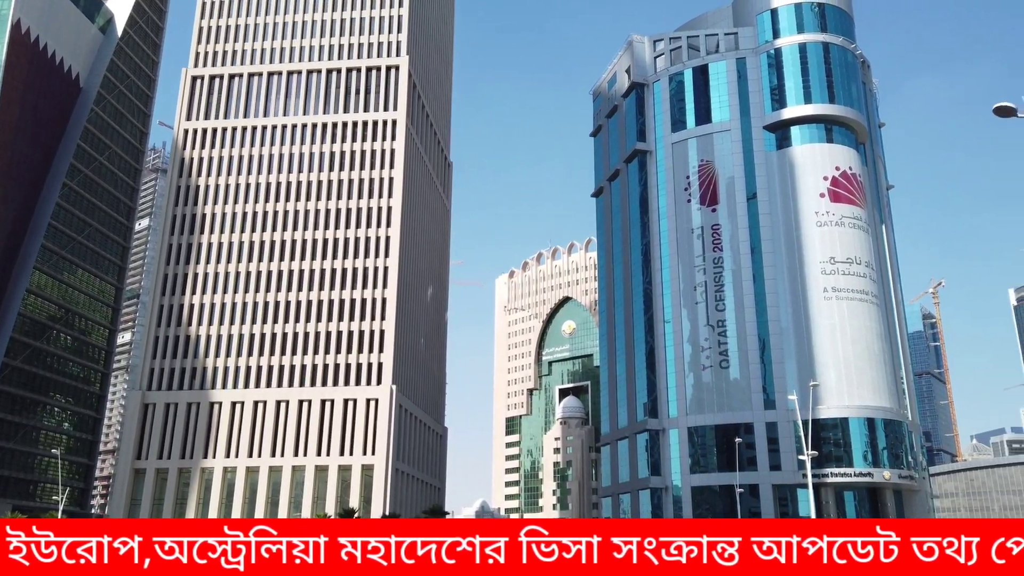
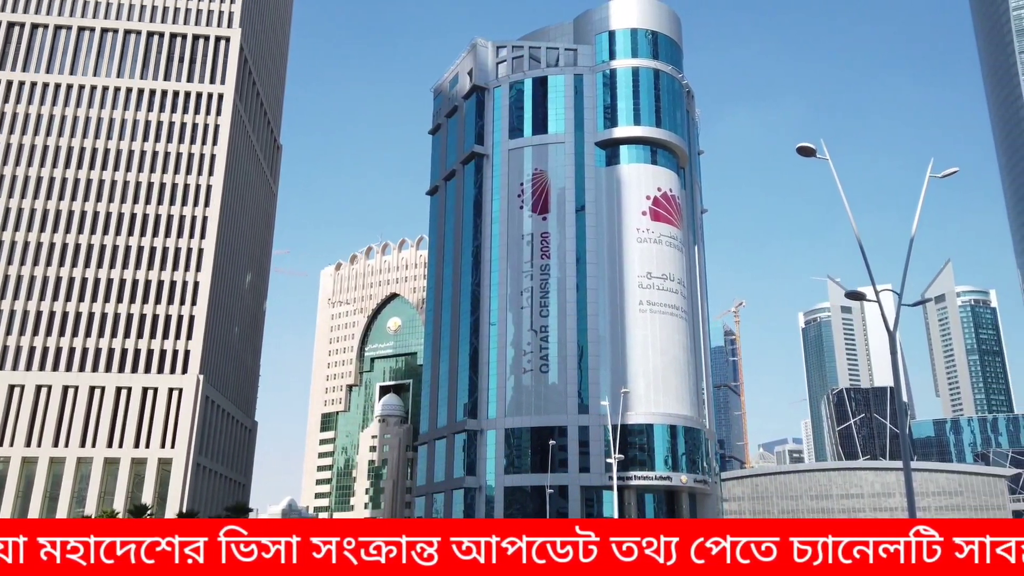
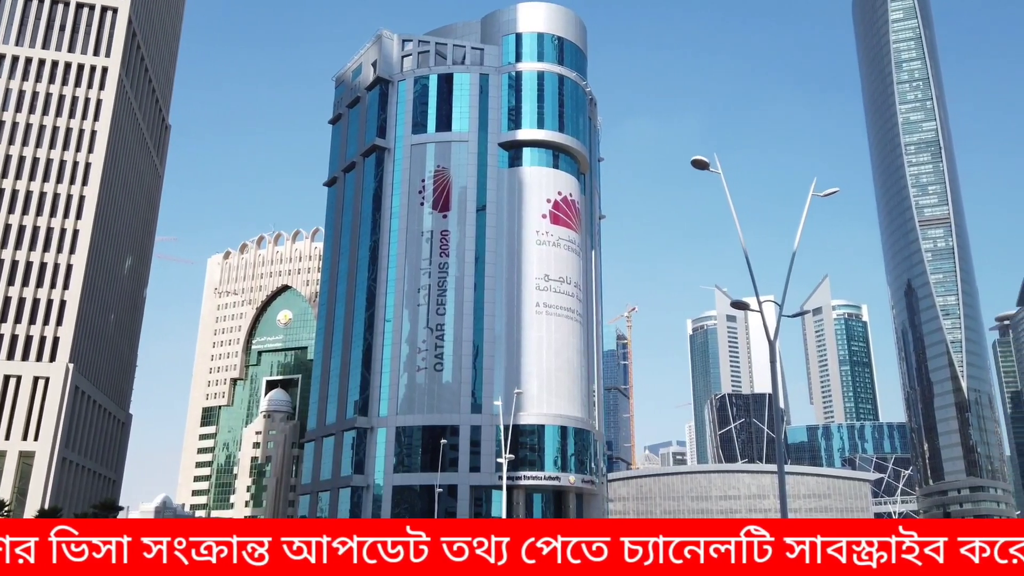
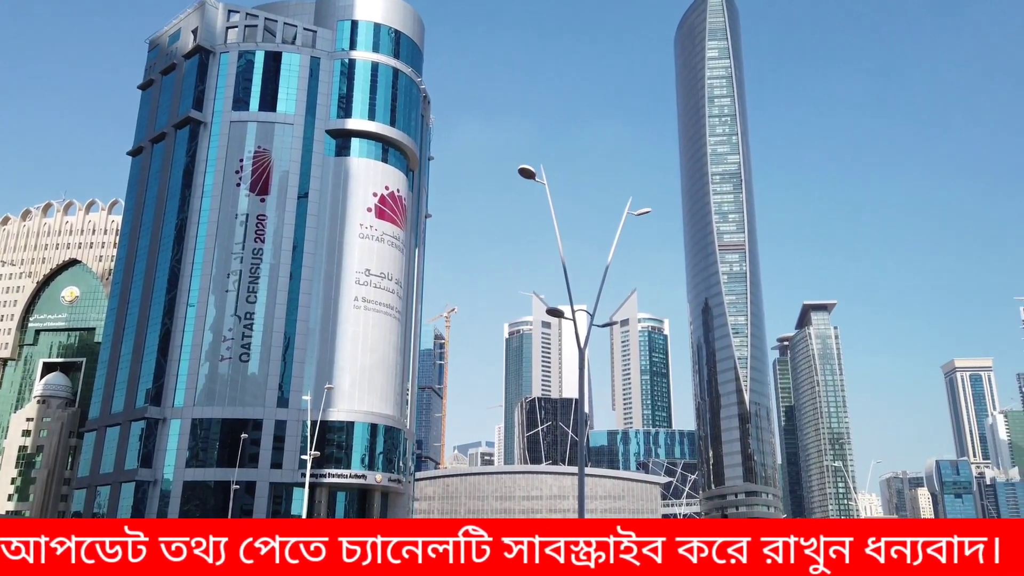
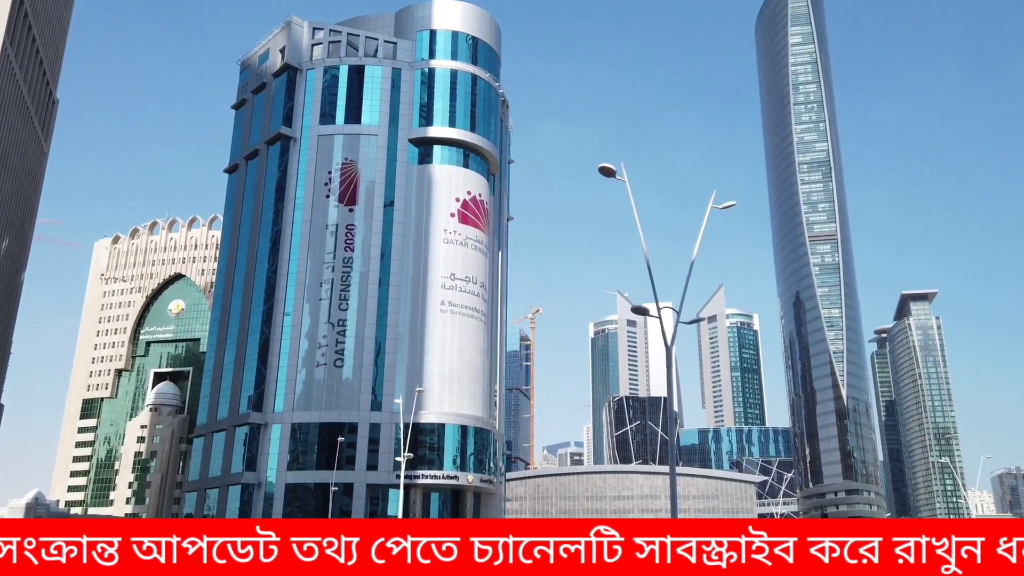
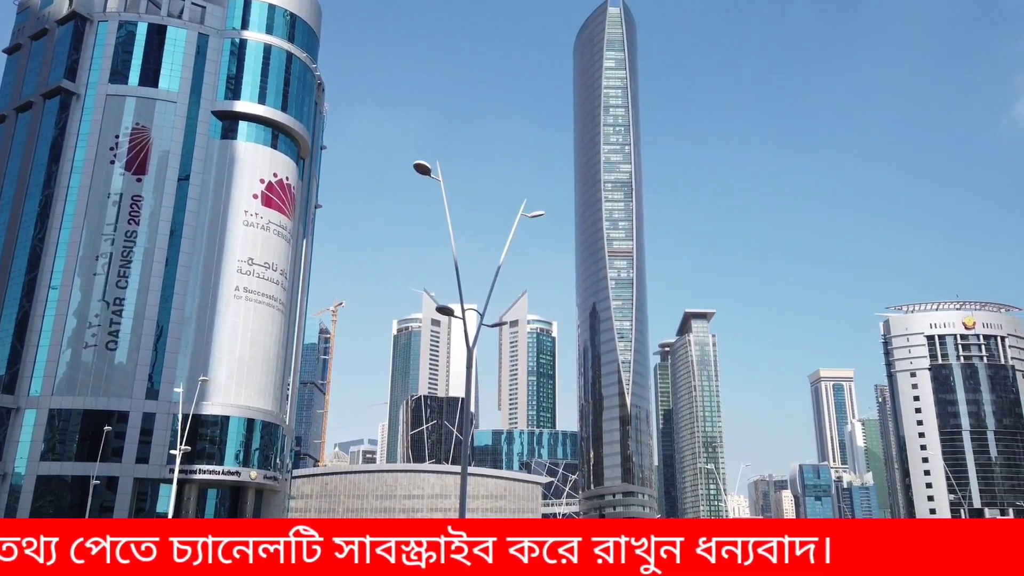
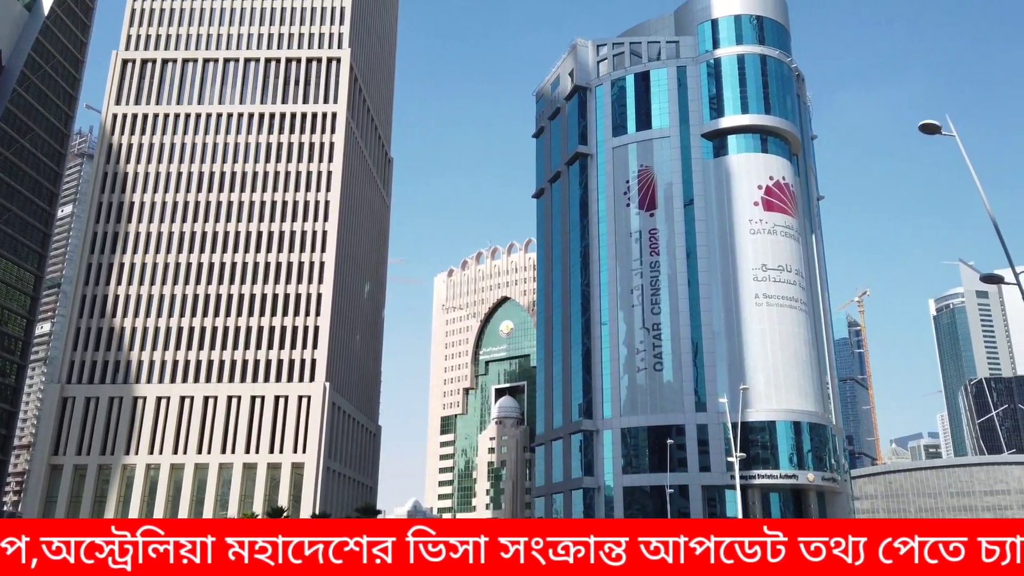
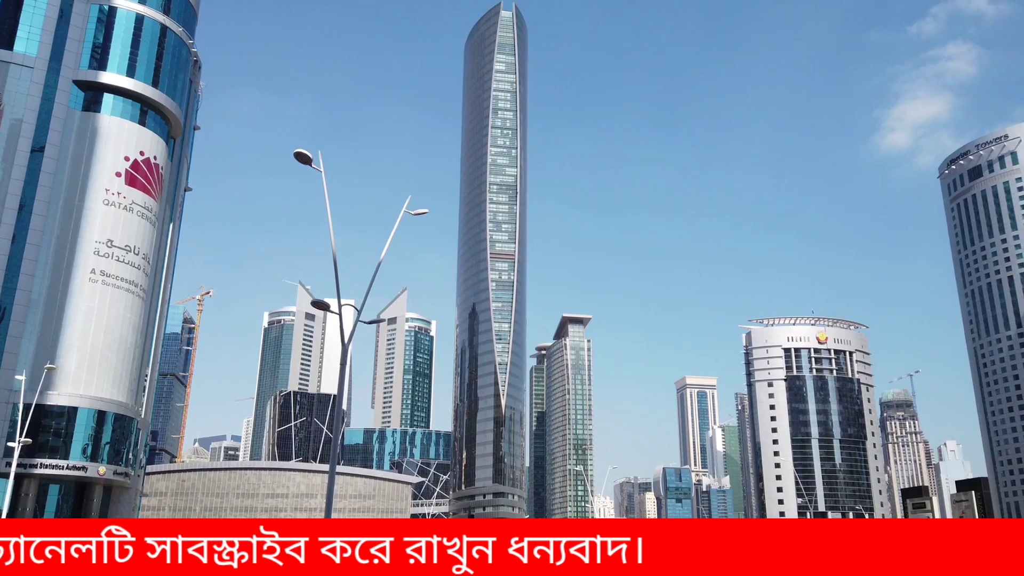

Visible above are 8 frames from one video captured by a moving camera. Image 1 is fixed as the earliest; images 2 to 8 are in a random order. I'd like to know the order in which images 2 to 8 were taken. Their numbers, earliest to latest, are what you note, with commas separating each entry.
7, 2, 3, 5, 4, 6, 8
